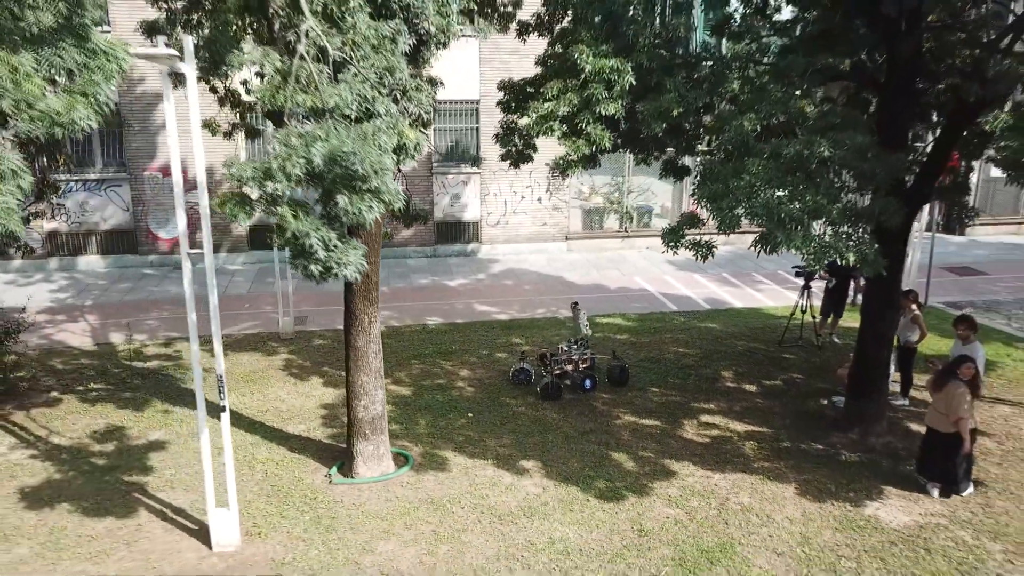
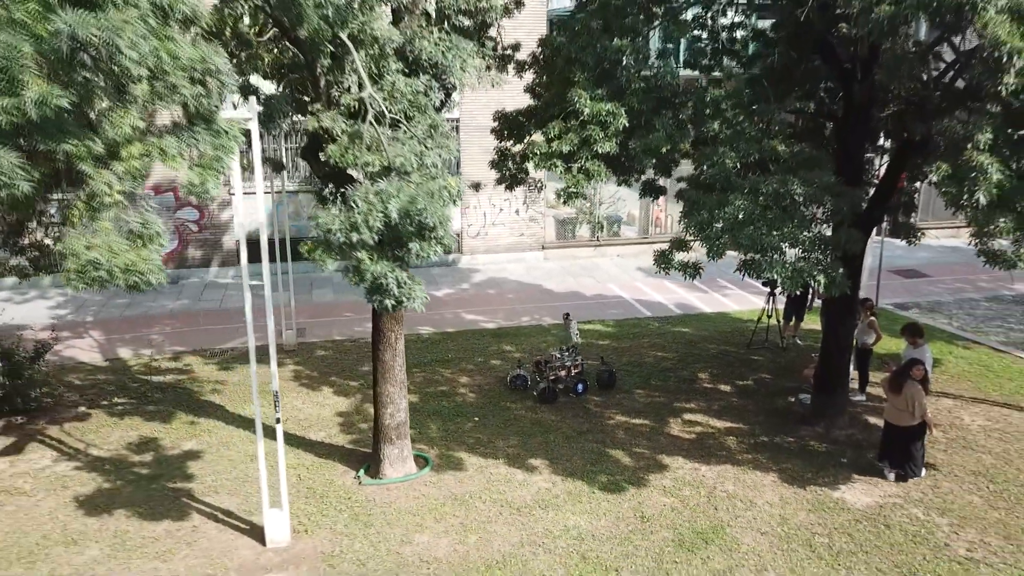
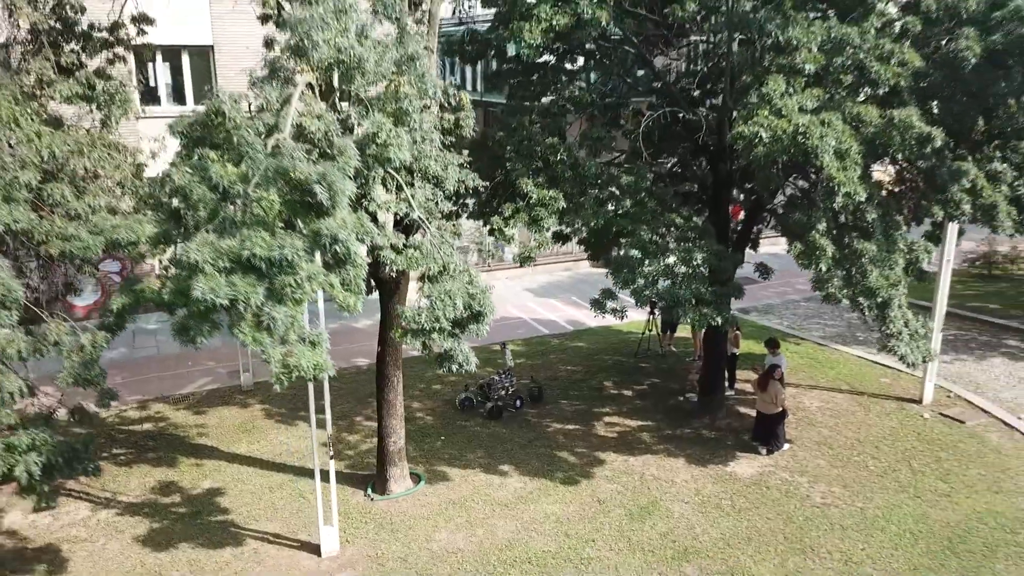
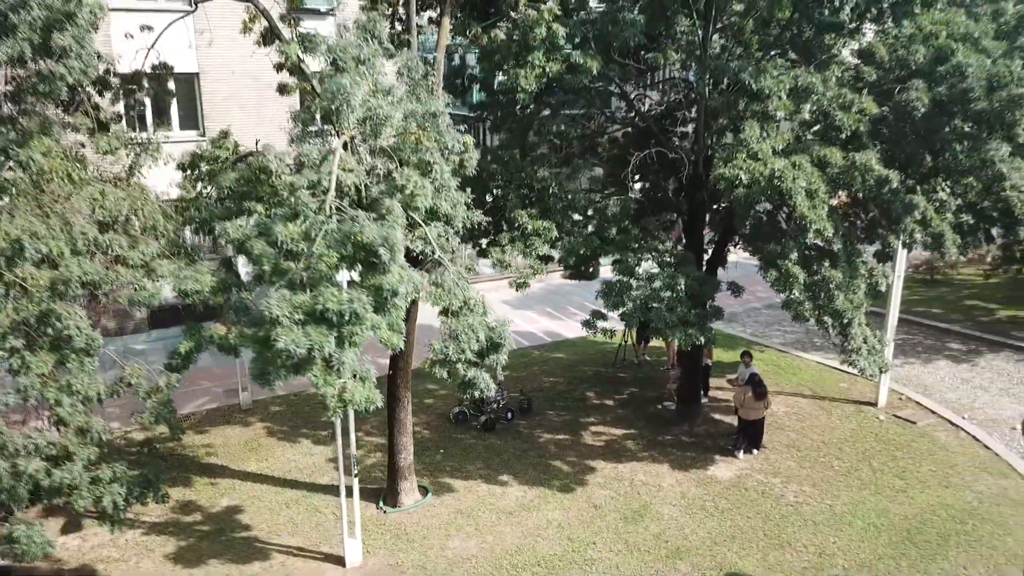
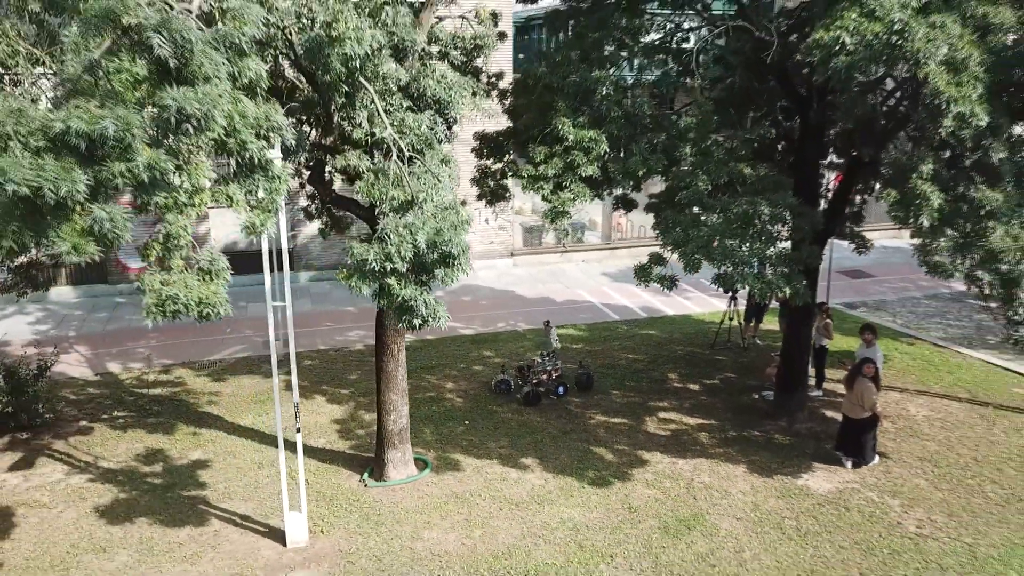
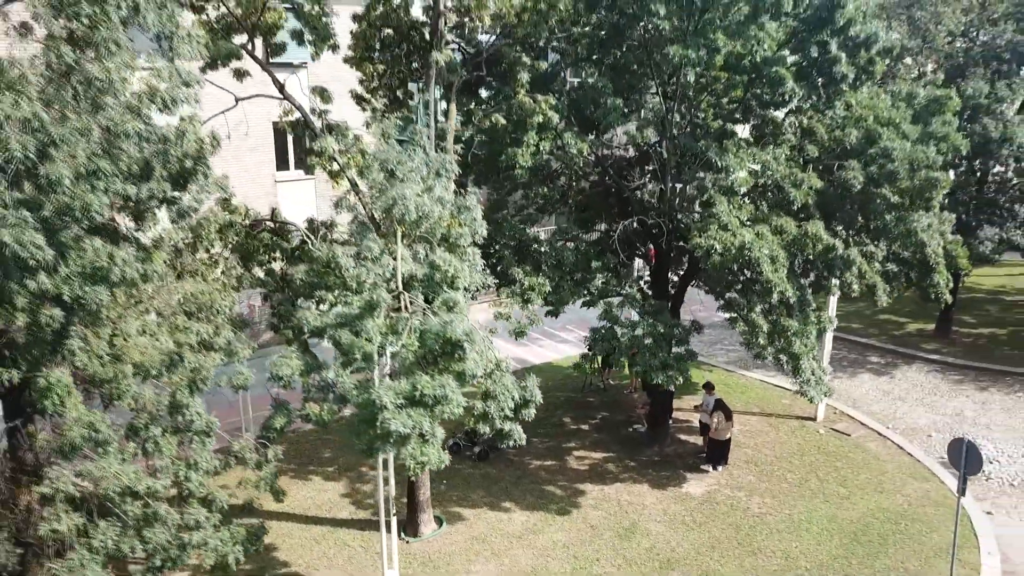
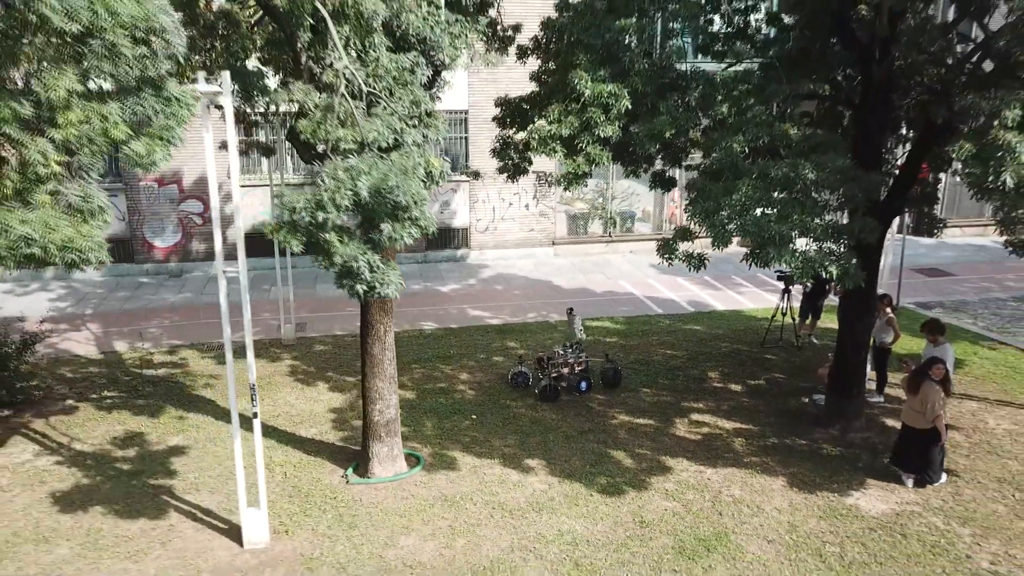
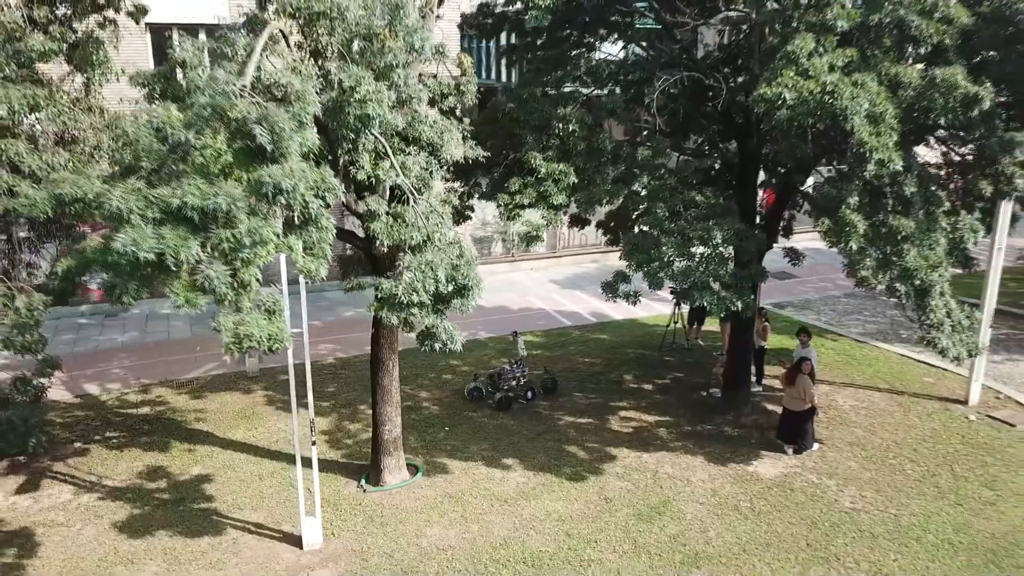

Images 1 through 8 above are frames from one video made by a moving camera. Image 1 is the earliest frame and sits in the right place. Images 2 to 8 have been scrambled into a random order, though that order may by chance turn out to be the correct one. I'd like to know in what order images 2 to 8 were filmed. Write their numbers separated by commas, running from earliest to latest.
7, 2, 5, 8, 3, 4, 6
